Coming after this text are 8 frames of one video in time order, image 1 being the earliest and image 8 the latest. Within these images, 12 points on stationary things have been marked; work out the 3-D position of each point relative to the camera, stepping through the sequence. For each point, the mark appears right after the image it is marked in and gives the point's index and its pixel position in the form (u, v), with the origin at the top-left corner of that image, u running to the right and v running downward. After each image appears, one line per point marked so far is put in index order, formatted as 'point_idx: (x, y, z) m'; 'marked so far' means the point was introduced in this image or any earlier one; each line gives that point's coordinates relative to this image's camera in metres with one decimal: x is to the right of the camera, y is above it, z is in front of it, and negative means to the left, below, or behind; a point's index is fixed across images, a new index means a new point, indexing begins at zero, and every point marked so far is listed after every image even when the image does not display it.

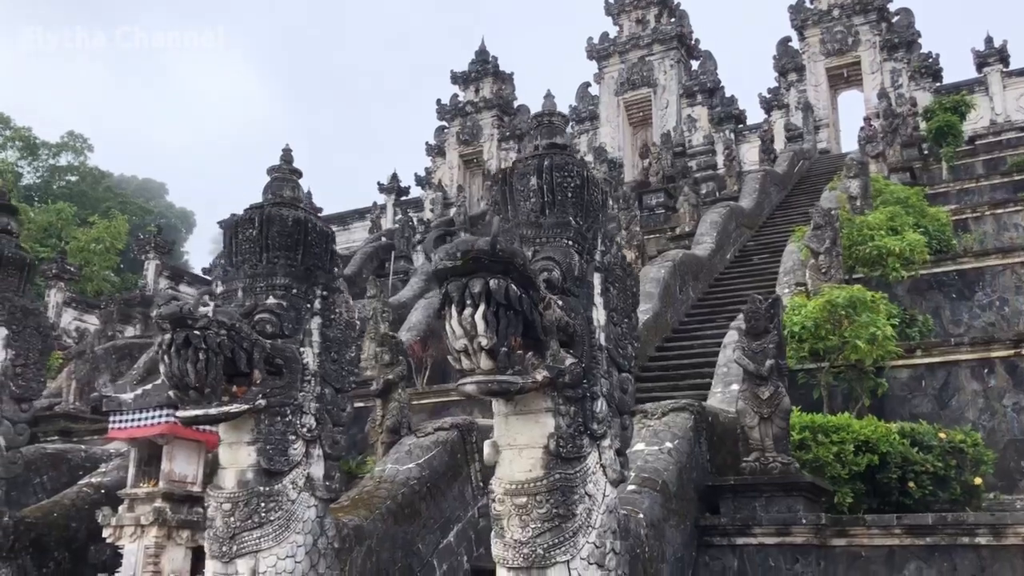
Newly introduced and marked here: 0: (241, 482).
0: (-1.7, -1.2, +5.6) m
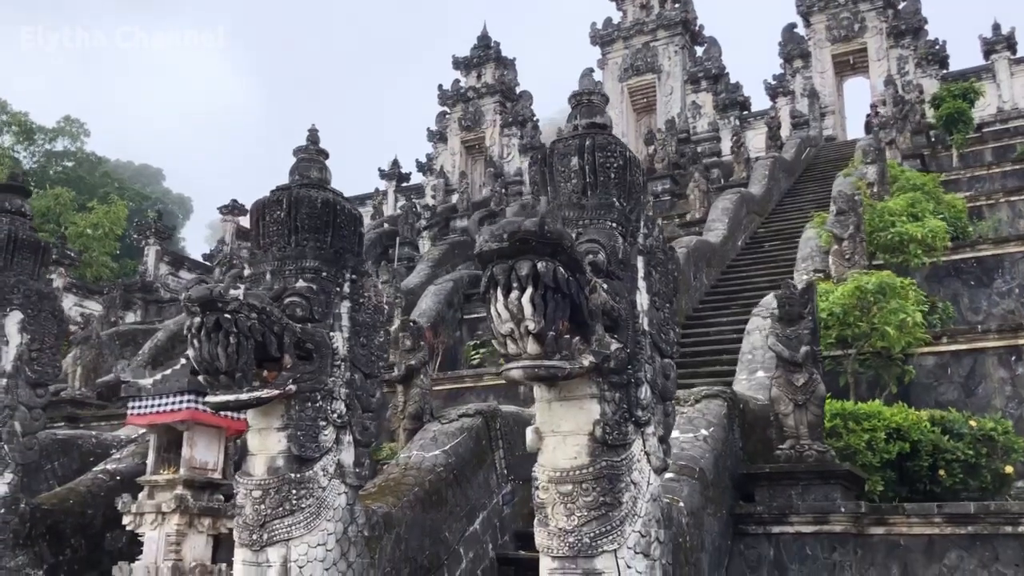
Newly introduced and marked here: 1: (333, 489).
0: (-1.5, -1.1, +5.5) m
1: (-1.1, -1.3, +5.6) m
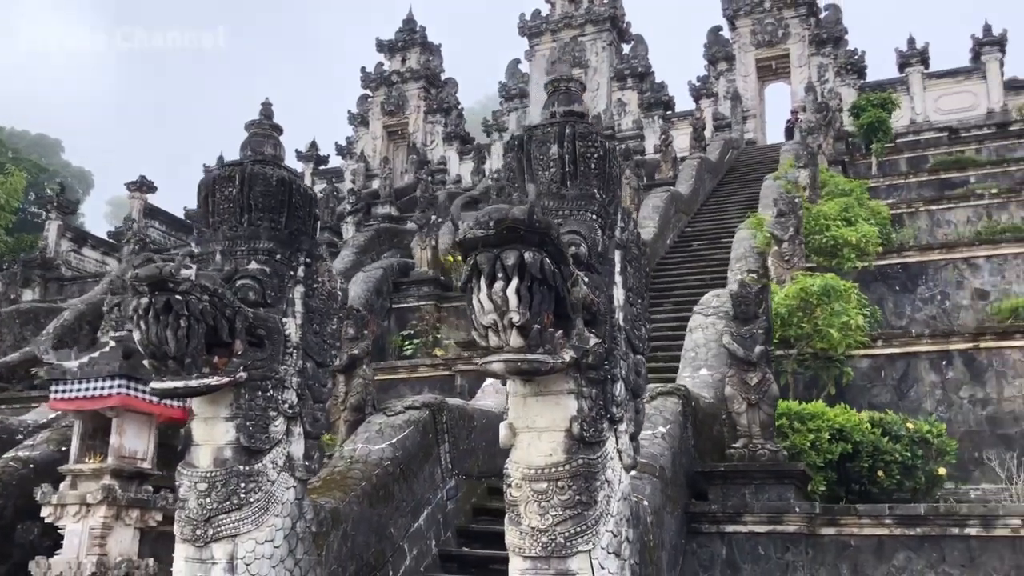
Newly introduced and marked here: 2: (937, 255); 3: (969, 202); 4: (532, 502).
0: (-1.7, -1.0, +5.2) m
1: (-1.4, -1.2, +5.3) m
2: (+5.4, +0.4, +11.5) m
3: (+7.1, +1.3, +14.0) m
4: (+0.1, -1.0, +4.4) m
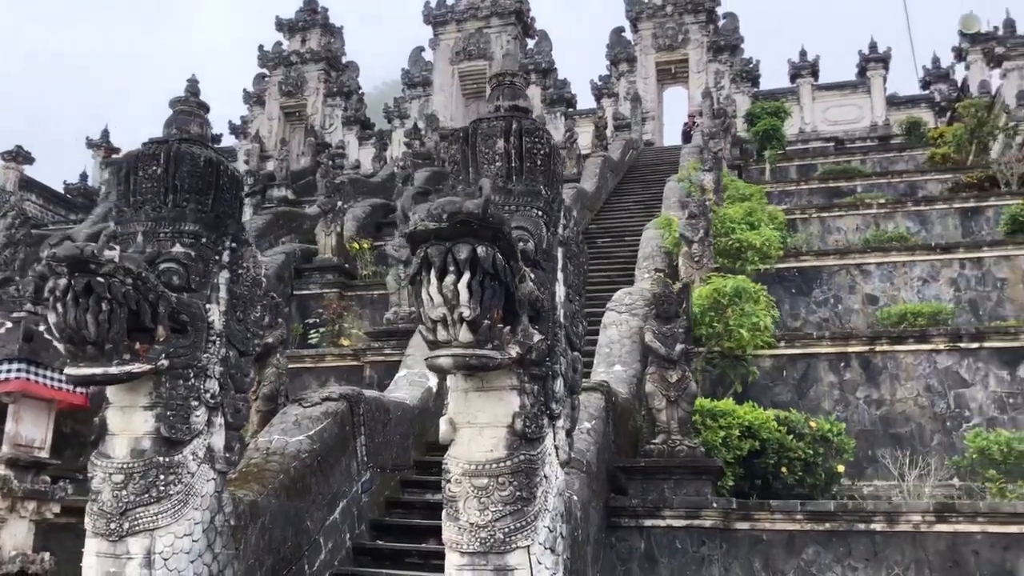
0: (-2.1, -0.9, +5.0) m
1: (-1.8, -1.1, +5.1) m
2: (+4.3, +0.4, +12.1) m
3: (+5.7, +1.3, +14.7) m
4: (-0.2, -1.0, +4.4) m
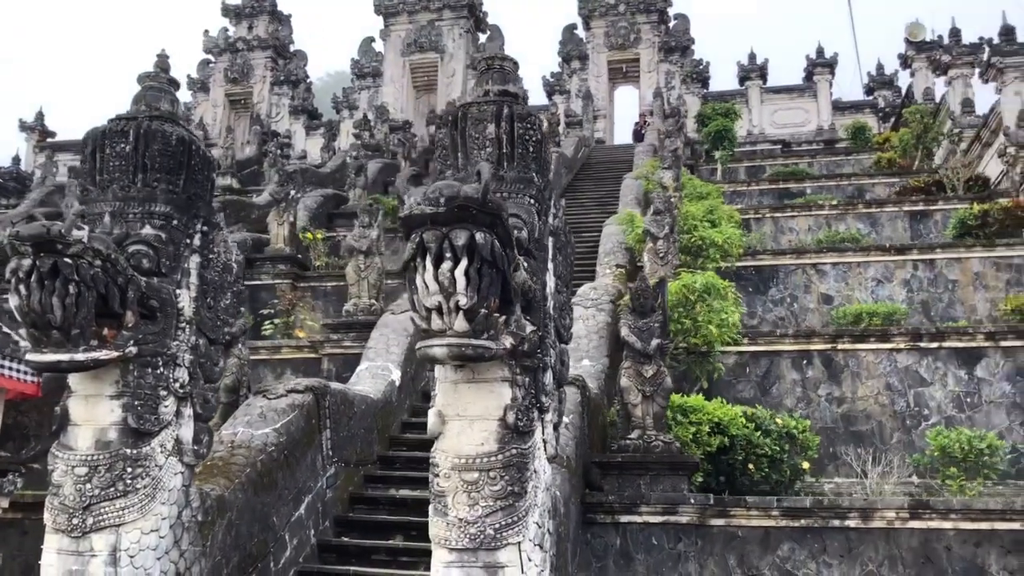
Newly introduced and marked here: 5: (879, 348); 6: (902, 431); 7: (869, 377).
0: (-2.2, -0.8, +4.7) m
1: (-1.9, -1.0, +4.9) m
2: (+3.7, +0.4, +12.2) m
3: (+5.0, +1.3, +15.0) m
4: (-0.2, -1.0, +4.2) m
5: (+3.7, -0.6, +9.1) m
6: (+3.9, -1.4, +8.9) m
7: (+3.6, -0.9, +9.1) m
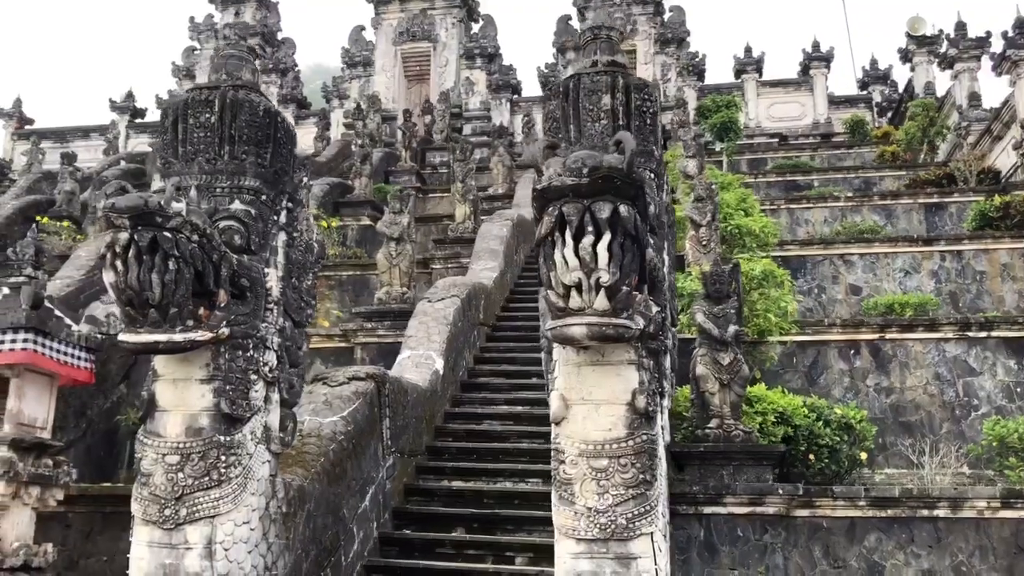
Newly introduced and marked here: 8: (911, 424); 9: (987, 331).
0: (-1.6, -0.7, +4.4) m
1: (-1.3, -0.9, +4.6) m
2: (+4.1, +0.5, +12.1) m
3: (+5.3, +1.4, +14.9) m
4: (+0.3, -0.9, +4.0) m
5: (+4.2, -0.5, +9.0) m
6: (+4.3, -1.3, +8.8) m
7: (+4.1, -0.8, +9.0) m
8: (+3.9, -1.3, +8.8) m
9: (+4.7, -0.4, +8.9) m
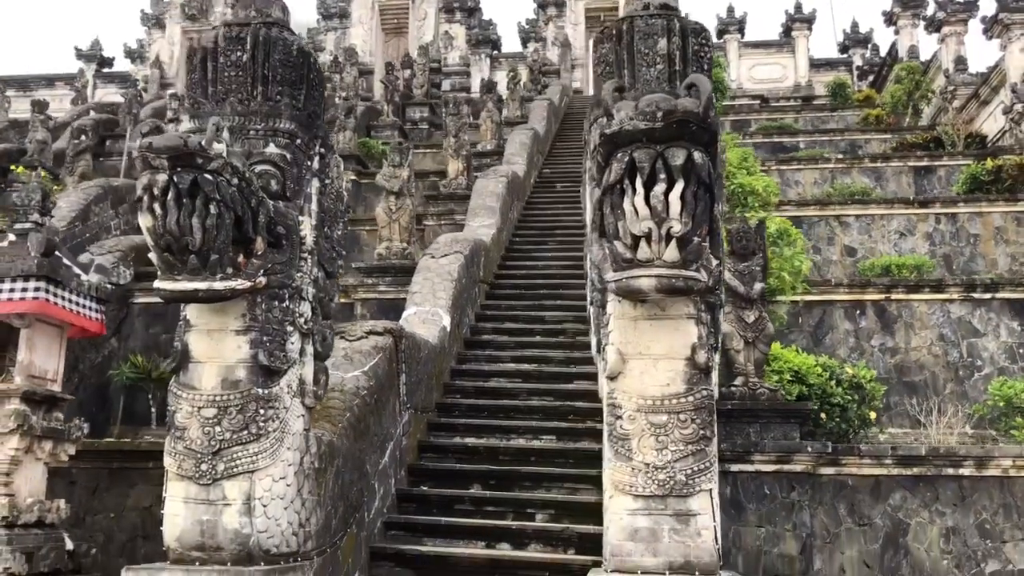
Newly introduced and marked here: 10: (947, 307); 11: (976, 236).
0: (-1.4, -0.5, +4.3) m
1: (-1.1, -0.6, +4.5) m
2: (+4.1, +1.0, +12.1) m
3: (+5.1, +2.1, +14.9) m
4: (+0.6, -0.7, +3.9) m
5: (+4.2, -0.1, +9.0) m
6: (+4.4, -0.9, +8.8) m
7: (+4.1, -0.4, +9.0) m
8: (+4.0, -0.9, +8.9) m
9: (+4.8, 0.0, +8.9) m
10: (+4.4, -0.2, +9.0) m
11: (+6.2, +0.7, +11.9) m
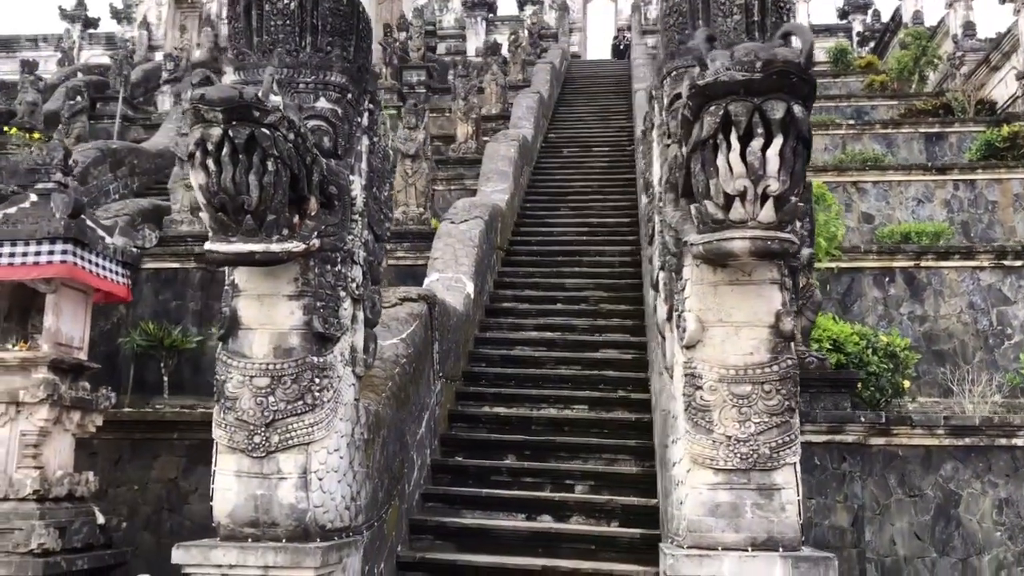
0: (-1.0, -0.3, +4.0) m
1: (-0.8, -0.4, +4.3) m
2: (+4.3, +1.5, +11.9) m
3: (+5.3, +2.6, +14.6) m
4: (+0.9, -0.5, +3.7) m
5: (+4.5, +0.2, +8.9) m
6: (+4.6, -0.6, +8.7) m
7: (+4.4, -0.1, +8.9) m
8: (+4.2, -0.6, +8.8) m
9: (+5.0, +0.3, +8.8) m
10: (+4.6, +0.1, +8.9) m
11: (+6.3, +1.1, +11.7) m
